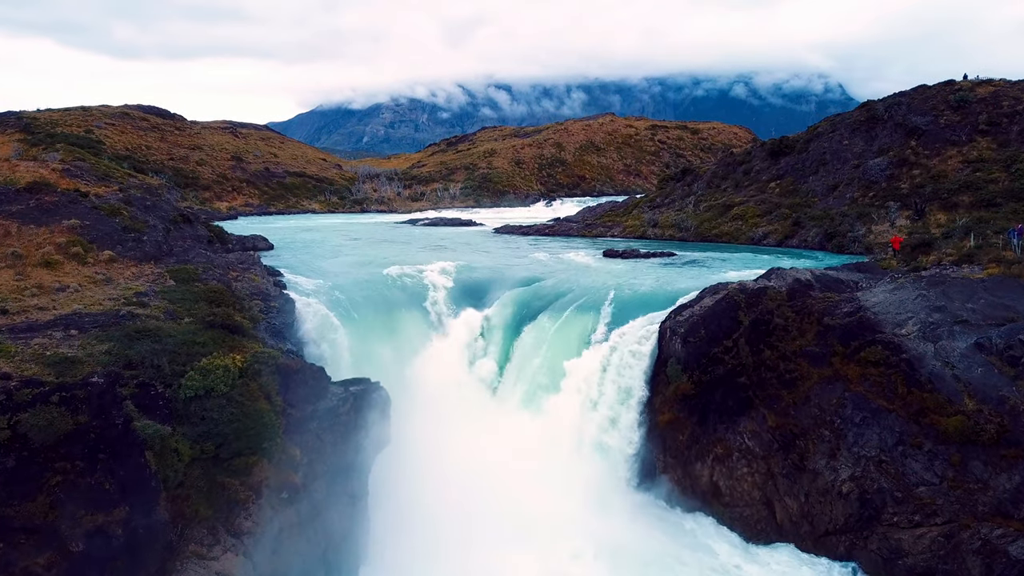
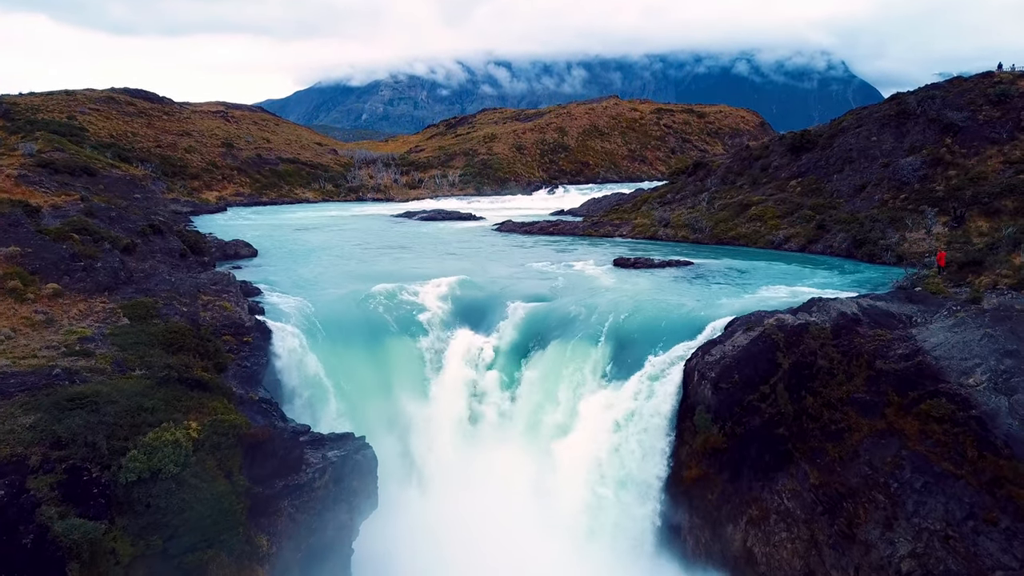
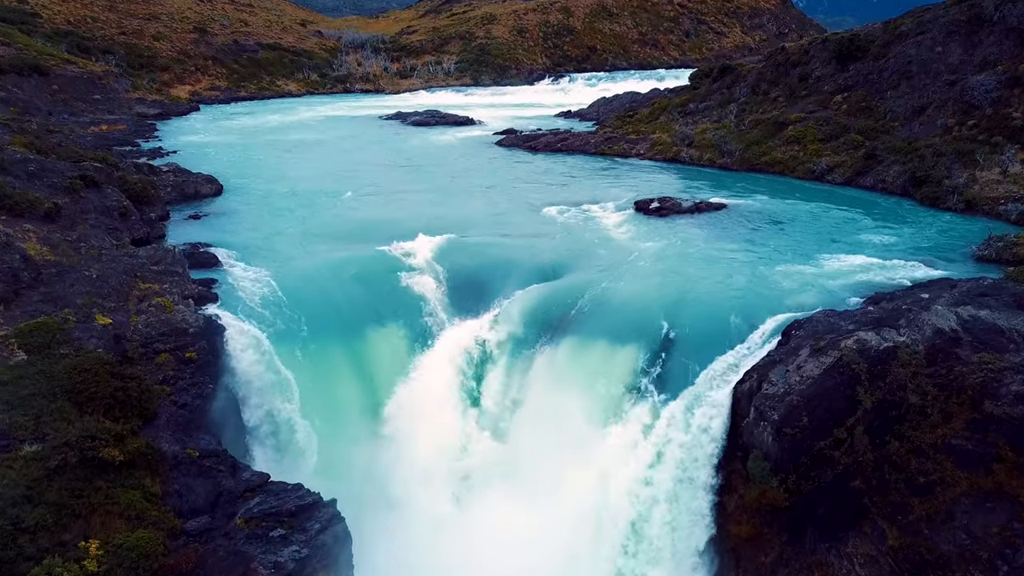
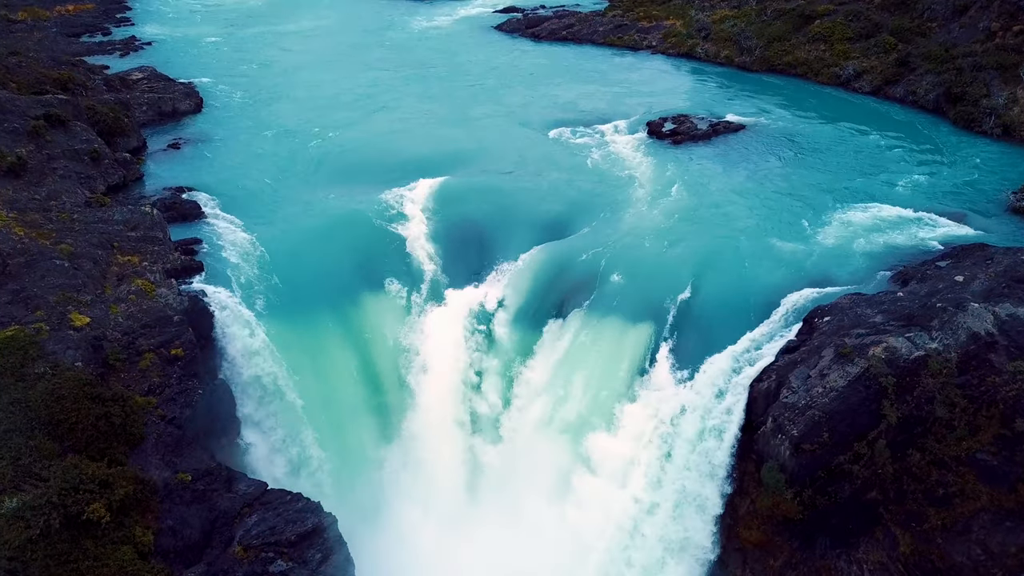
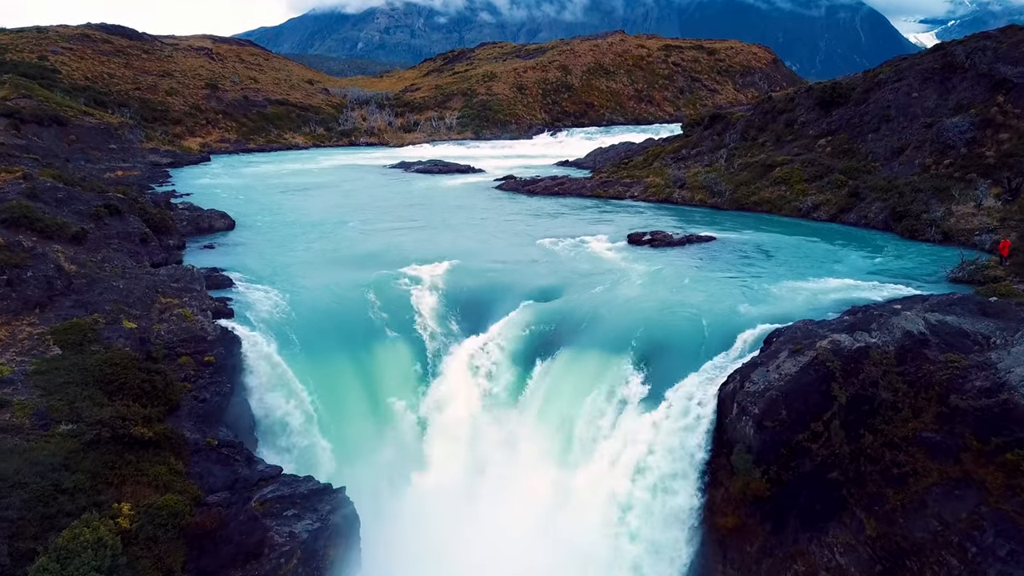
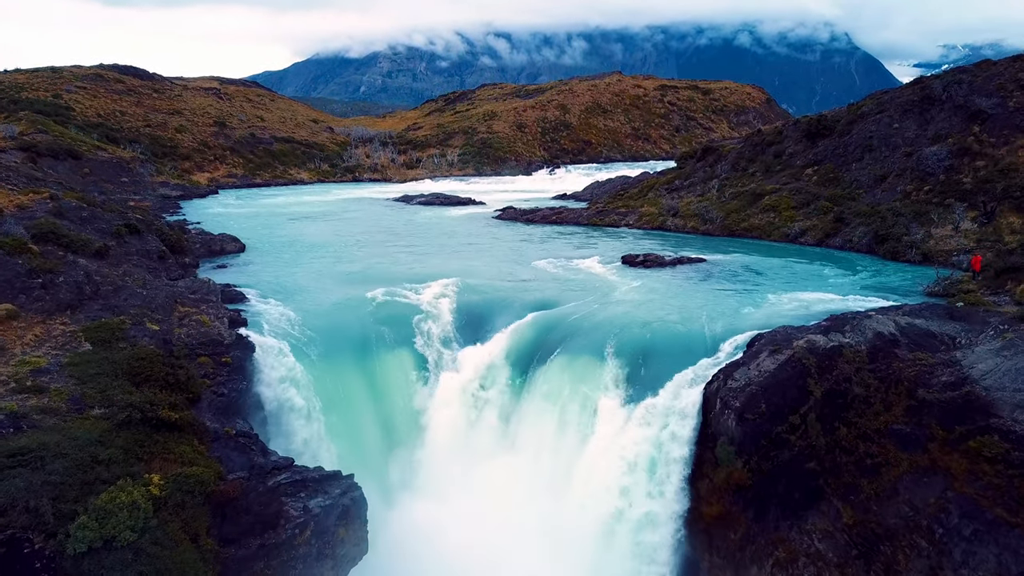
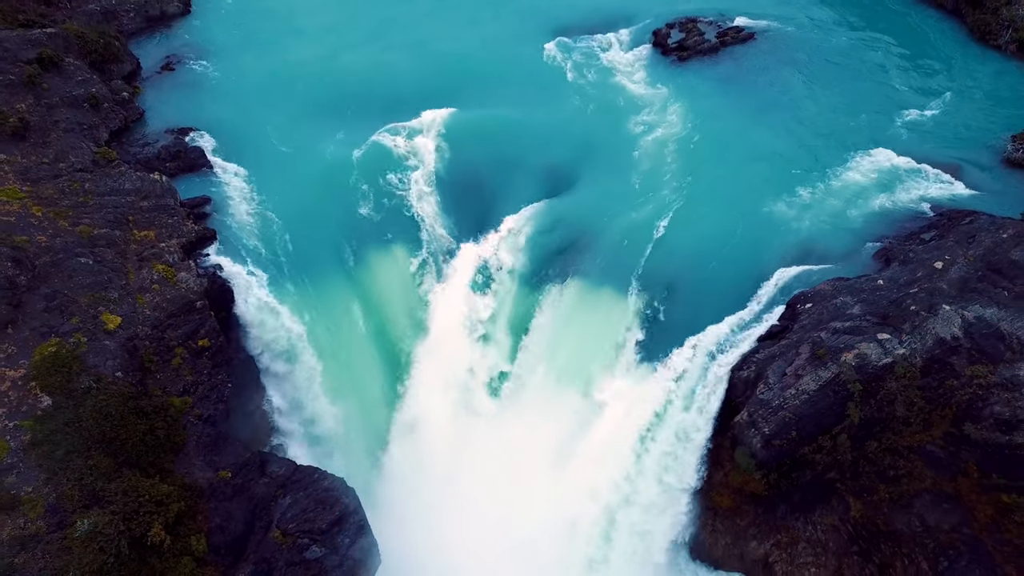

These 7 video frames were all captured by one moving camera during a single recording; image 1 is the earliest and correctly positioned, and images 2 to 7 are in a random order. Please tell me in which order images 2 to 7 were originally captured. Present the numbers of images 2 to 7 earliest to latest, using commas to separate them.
2, 6, 5, 3, 4, 7
